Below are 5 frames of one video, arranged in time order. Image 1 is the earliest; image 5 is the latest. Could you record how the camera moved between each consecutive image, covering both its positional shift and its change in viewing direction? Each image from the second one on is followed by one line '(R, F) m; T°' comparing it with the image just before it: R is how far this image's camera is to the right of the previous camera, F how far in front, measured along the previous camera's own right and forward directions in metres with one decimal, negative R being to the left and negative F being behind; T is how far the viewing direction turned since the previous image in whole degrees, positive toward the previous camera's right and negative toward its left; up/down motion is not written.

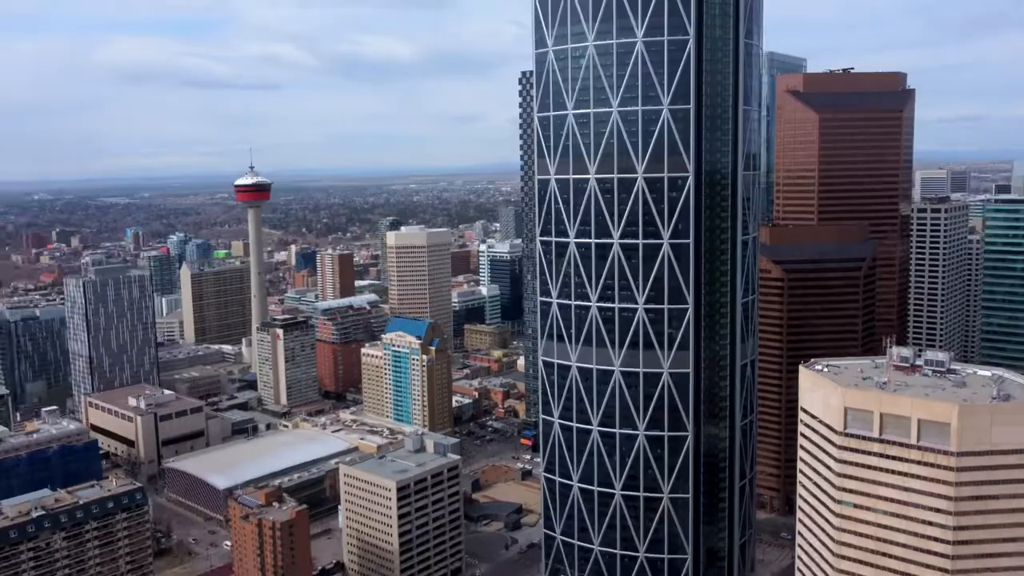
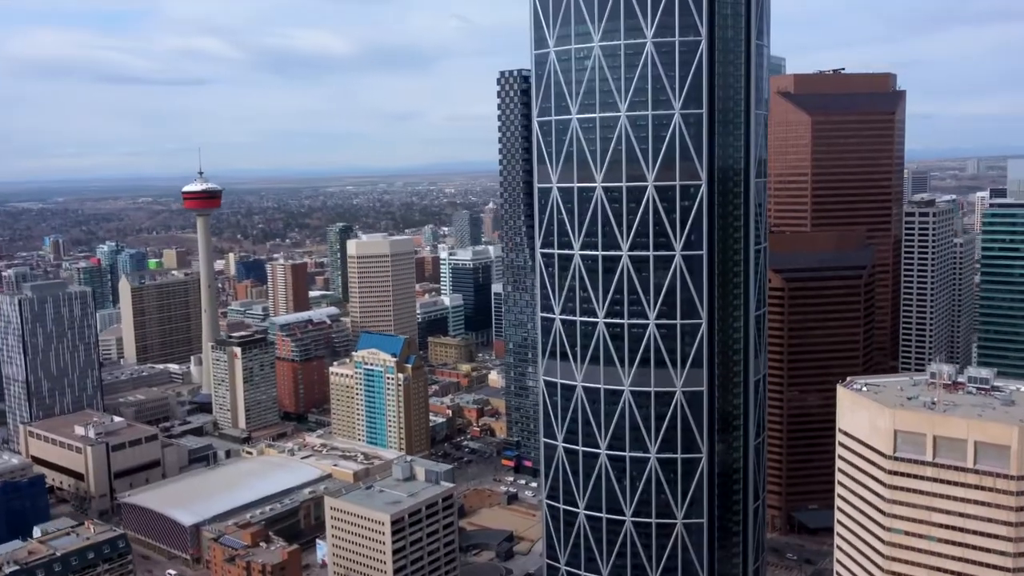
(-3.5, +3.0) m; +5°
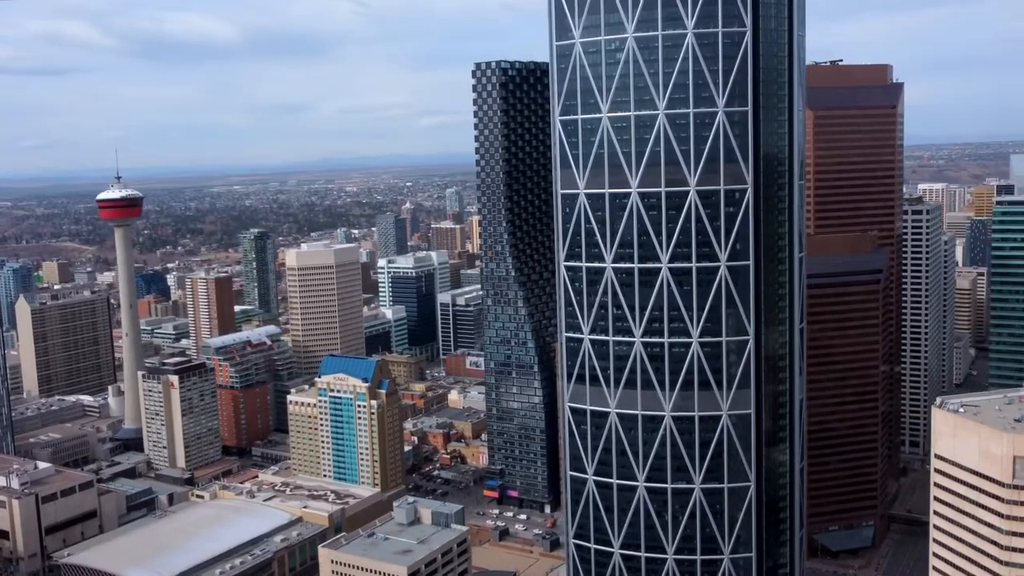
(-6.2, +5.0) m; +8°
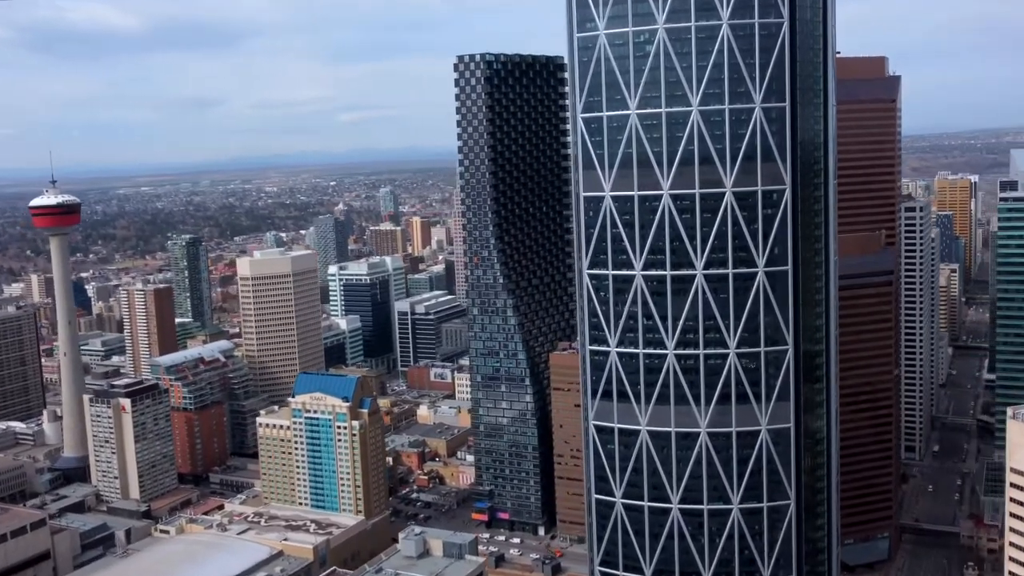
(-4.3, +3.3) m; +6°
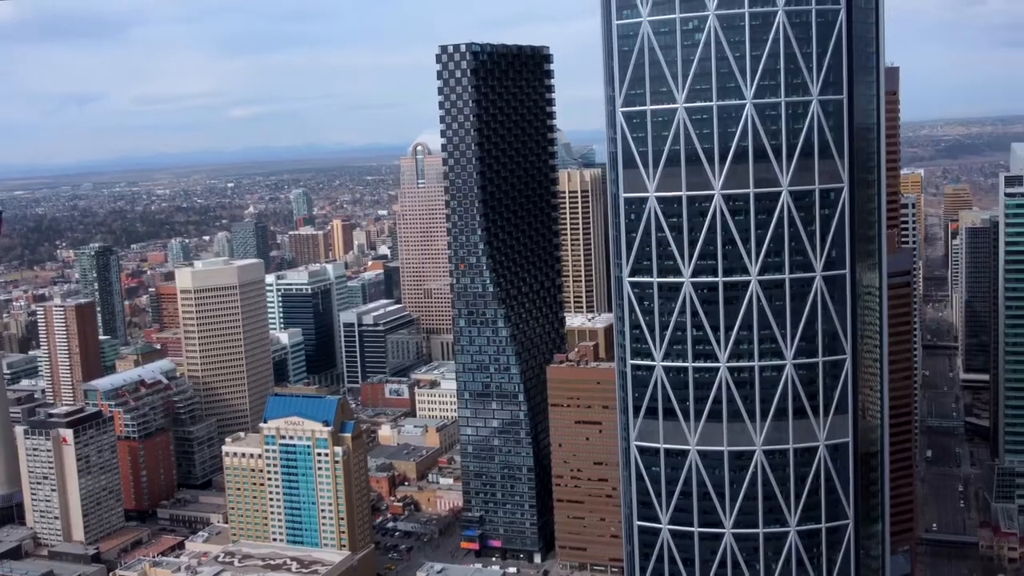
(-5.3, +3.8) m; +7°
